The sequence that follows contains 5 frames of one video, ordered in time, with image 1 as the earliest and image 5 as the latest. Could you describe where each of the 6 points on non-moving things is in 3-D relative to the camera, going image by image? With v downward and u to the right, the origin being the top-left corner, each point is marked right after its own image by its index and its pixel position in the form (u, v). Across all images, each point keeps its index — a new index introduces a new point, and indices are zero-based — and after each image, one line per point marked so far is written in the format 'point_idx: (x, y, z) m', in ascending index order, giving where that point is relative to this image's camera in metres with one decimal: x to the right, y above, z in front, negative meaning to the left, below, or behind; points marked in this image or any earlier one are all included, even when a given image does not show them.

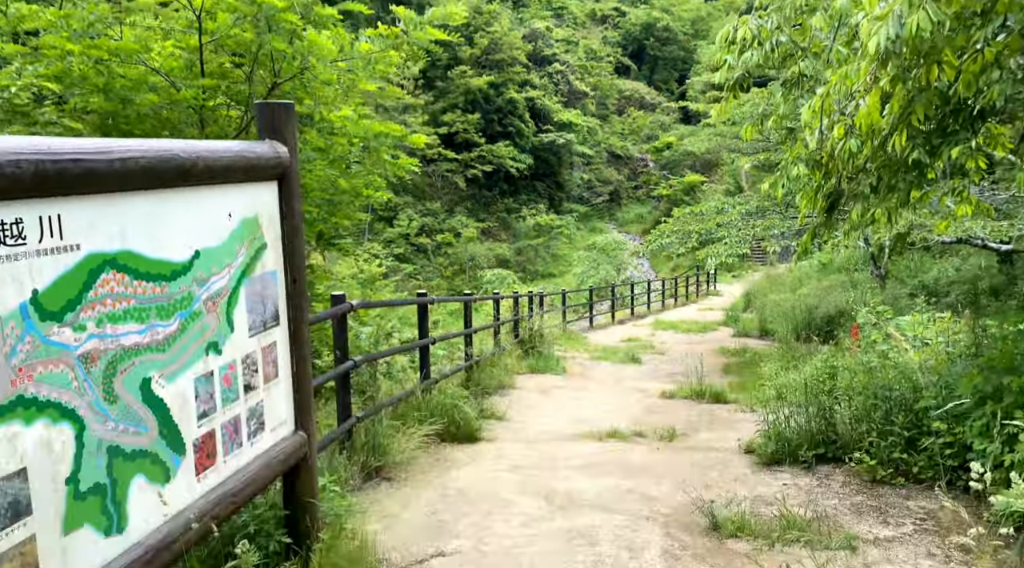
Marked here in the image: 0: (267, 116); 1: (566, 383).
0: (-0.8, +0.6, +2.8) m
1: (+0.6, -1.1, +9.3) m
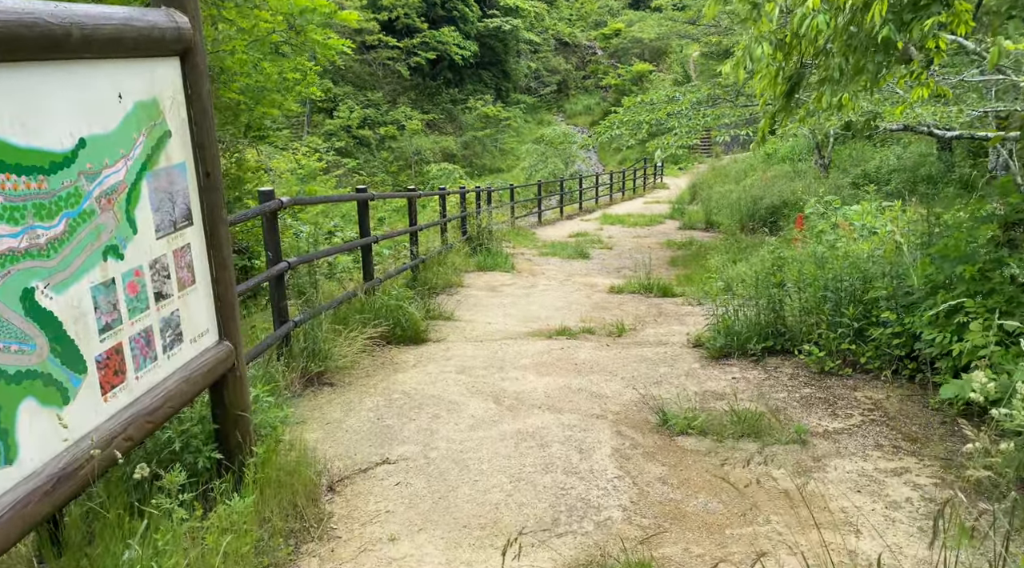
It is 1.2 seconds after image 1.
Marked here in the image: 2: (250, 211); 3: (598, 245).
0: (-1.0, +0.9, +2.4) m
1: (0.0, 0.0, +9.1) m
2: (-1.3, +0.4, +4.1) m
3: (+1.5, +0.7, +14.0) m
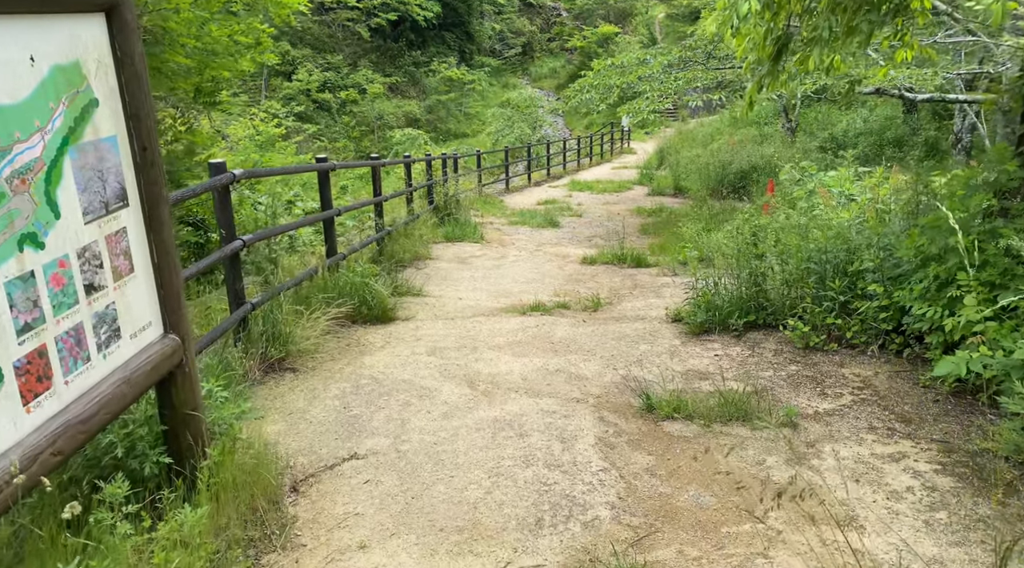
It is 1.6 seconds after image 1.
0: (-1.1, +0.9, +2.1) m
1: (-0.3, +0.4, +8.9) m
2: (-1.4, +0.5, +3.8) m
3: (+0.9, +1.2, +13.8) m
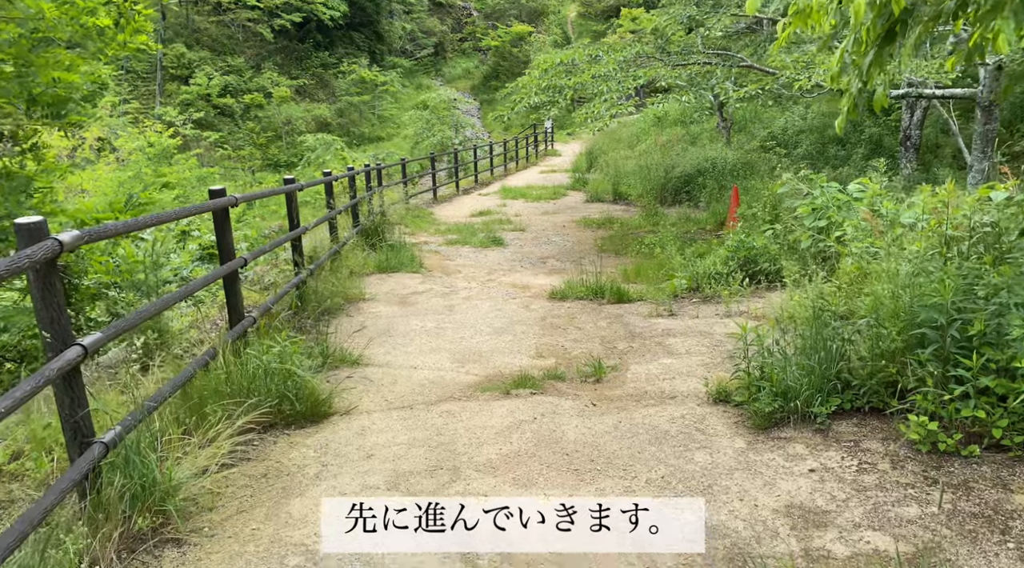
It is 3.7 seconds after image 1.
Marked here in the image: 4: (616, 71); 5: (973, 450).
0: (-0.9, +0.5, +0.5) m
1: (-0.8, 0.0, +7.4) m
2: (-1.4, +0.1, +2.2) m
3: (-0.1, +0.9, +12.4) m
4: (+1.2, +2.4, +9.1) m
5: (+1.7, -0.6, +3.0) m
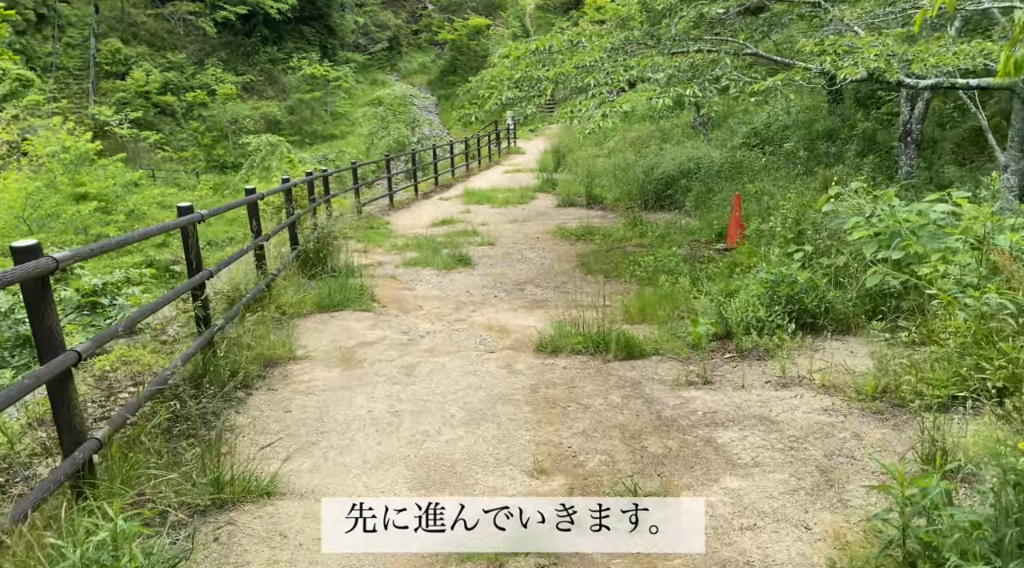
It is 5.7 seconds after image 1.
0: (-0.7, +0.2, -1.0) m
1: (-1.0, -0.3, +5.8) m
2: (-1.3, -0.3, +0.6) m
3: (-0.5, +0.6, +10.9) m
4: (+0.8, +2.1, +7.6) m
5: (+1.7, -0.9, +1.5) m
